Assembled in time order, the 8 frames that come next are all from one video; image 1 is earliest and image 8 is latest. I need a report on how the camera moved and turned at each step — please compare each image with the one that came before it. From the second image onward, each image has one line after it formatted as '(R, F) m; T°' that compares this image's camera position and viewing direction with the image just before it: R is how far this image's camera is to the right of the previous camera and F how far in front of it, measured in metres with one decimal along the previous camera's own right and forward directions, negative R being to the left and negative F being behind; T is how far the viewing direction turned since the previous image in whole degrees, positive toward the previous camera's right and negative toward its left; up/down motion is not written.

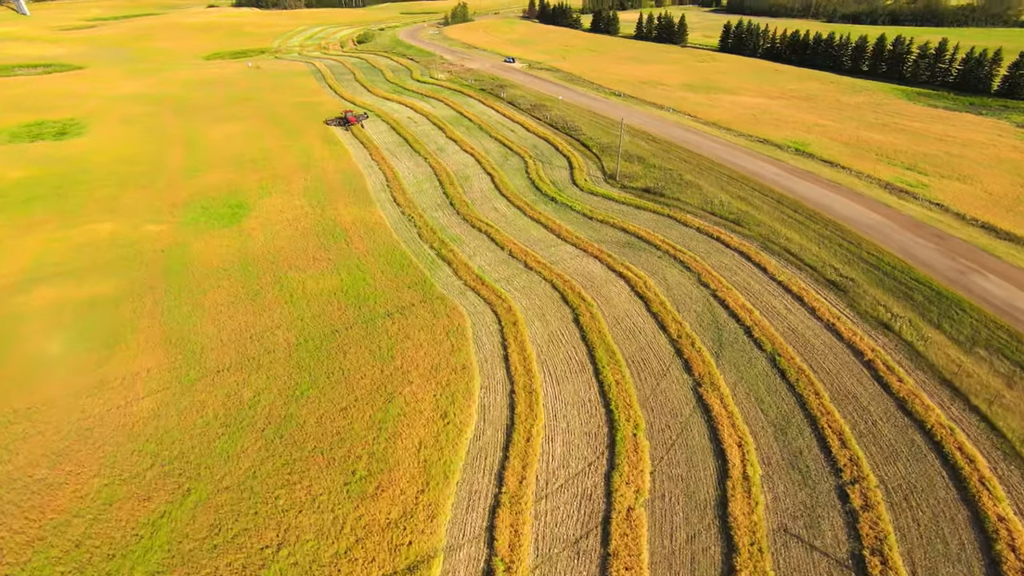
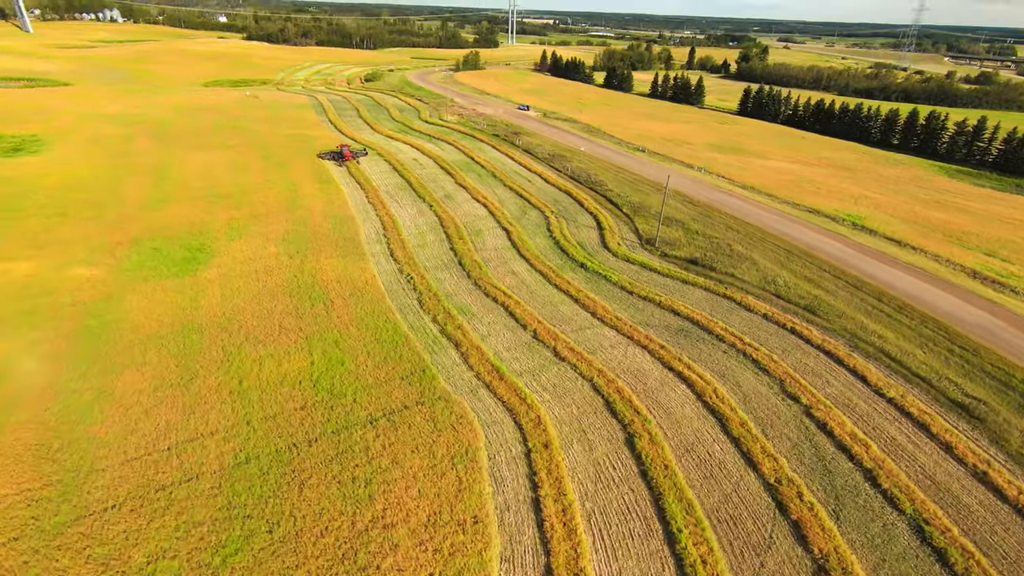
(-1.9, +7.5) m; +1°
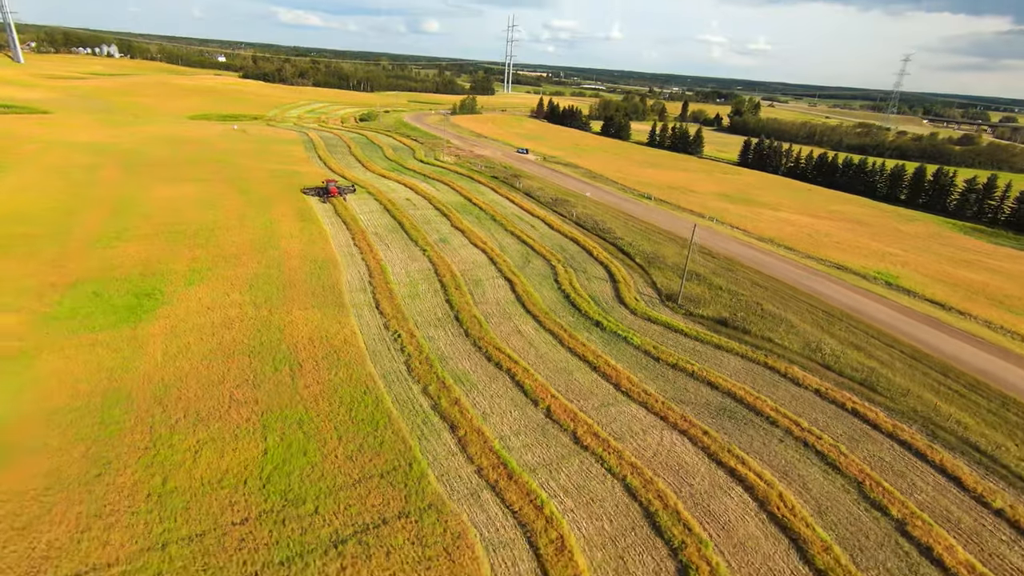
(-1.0, +4.7) m; +1°
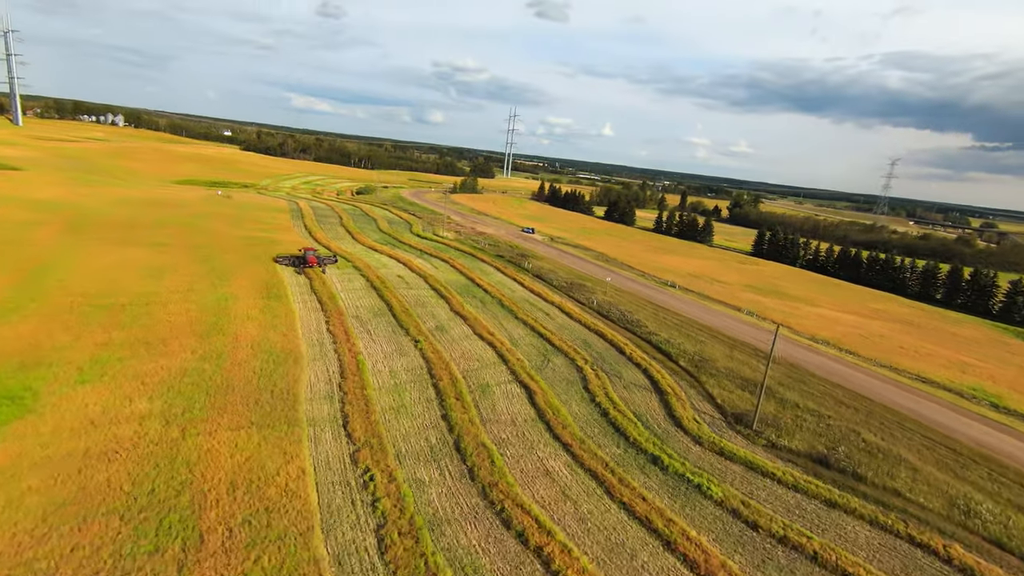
(-1.6, +8.0) m; +1°
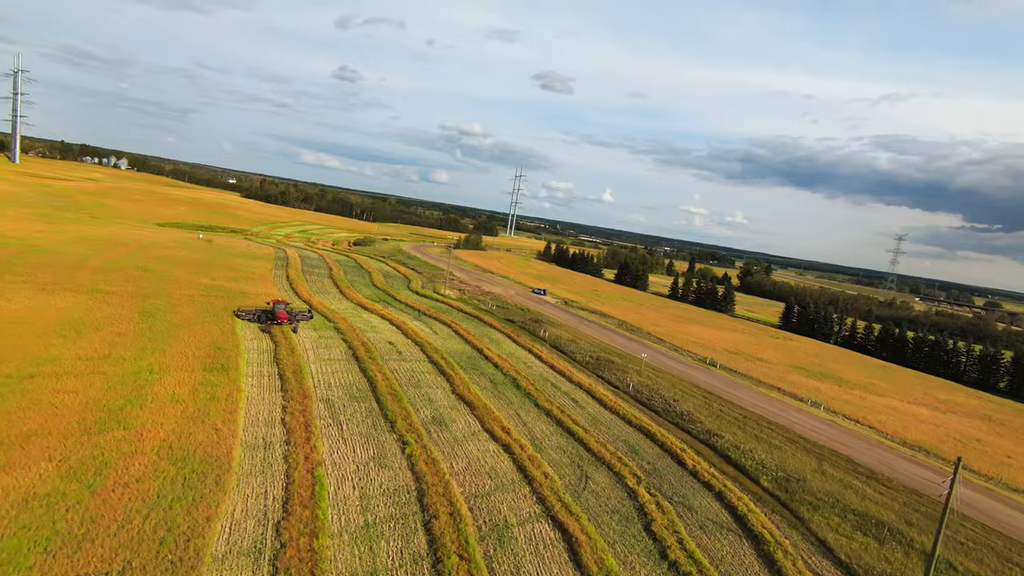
(-1.4, +7.9) m; 0°
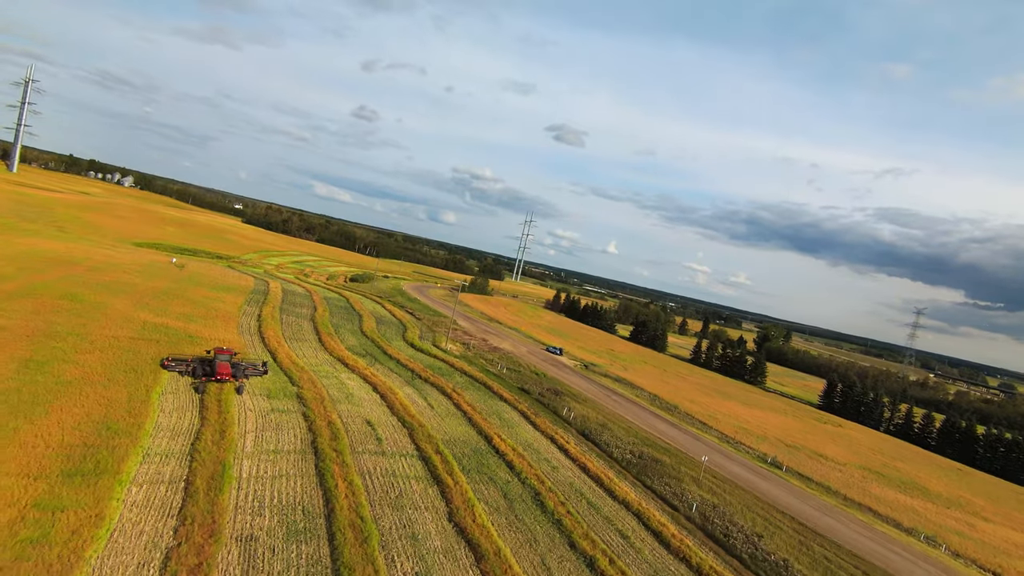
(-1.5, +8.8) m; 0°
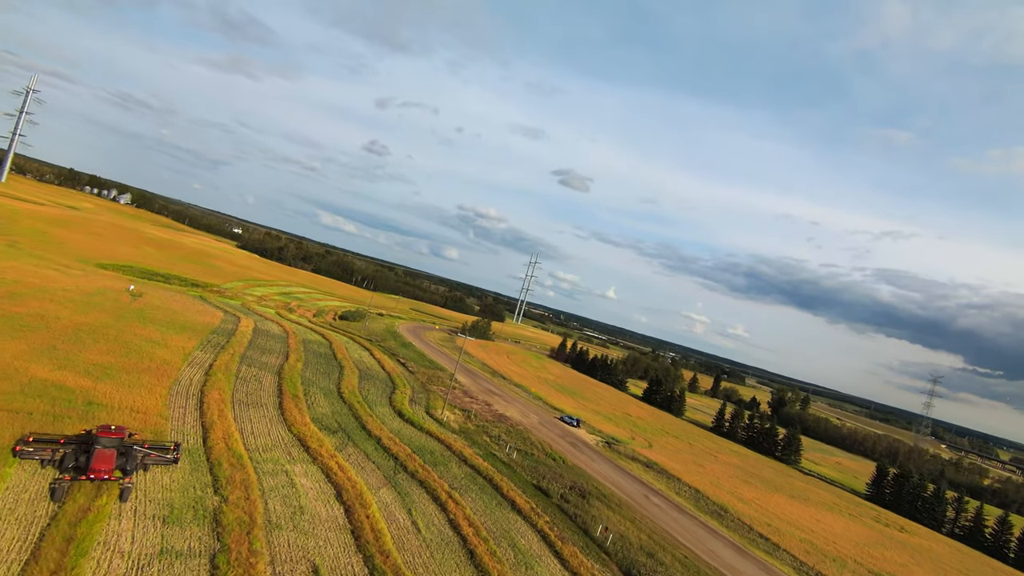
(-1.5, +8.6) m; 0°
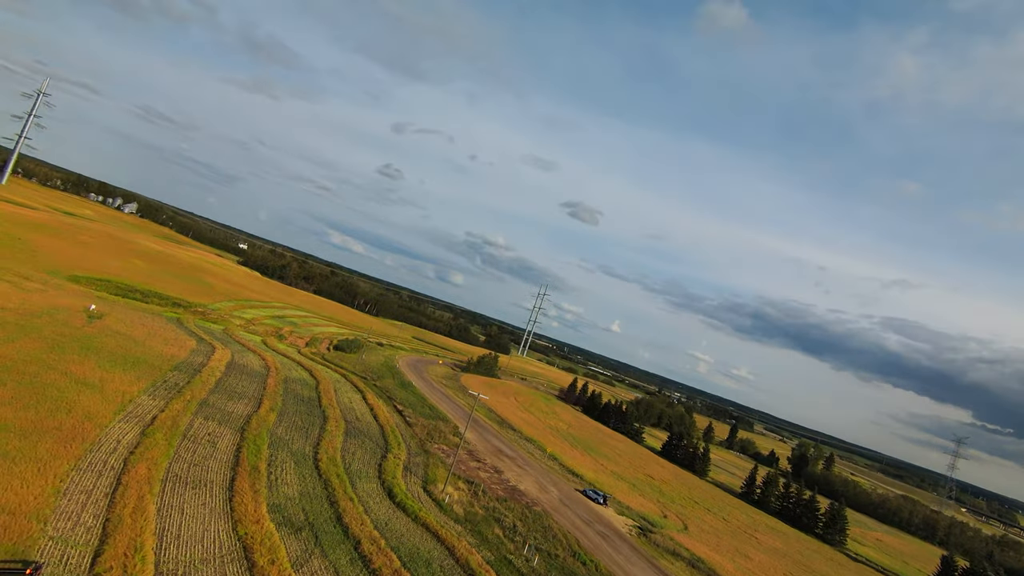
(-1.5, +7.4) m; -1°
